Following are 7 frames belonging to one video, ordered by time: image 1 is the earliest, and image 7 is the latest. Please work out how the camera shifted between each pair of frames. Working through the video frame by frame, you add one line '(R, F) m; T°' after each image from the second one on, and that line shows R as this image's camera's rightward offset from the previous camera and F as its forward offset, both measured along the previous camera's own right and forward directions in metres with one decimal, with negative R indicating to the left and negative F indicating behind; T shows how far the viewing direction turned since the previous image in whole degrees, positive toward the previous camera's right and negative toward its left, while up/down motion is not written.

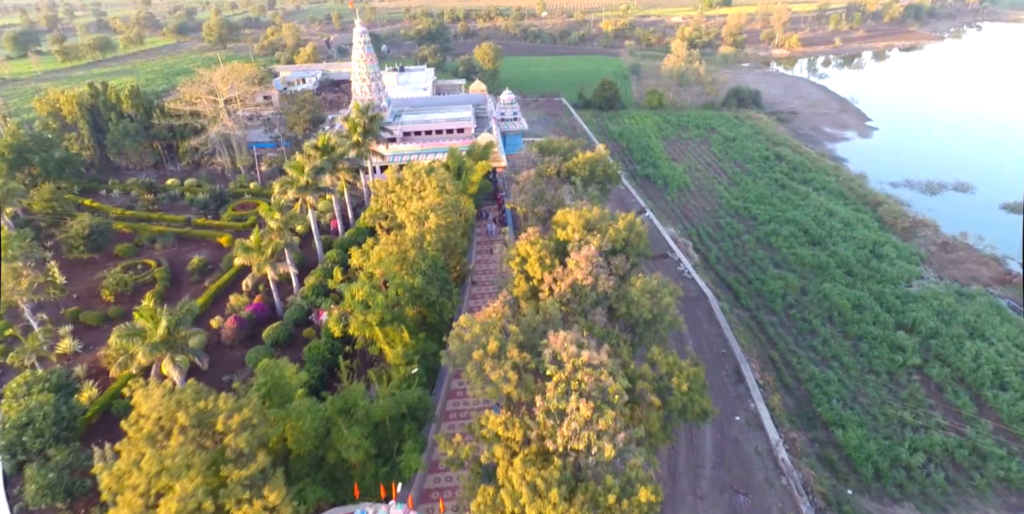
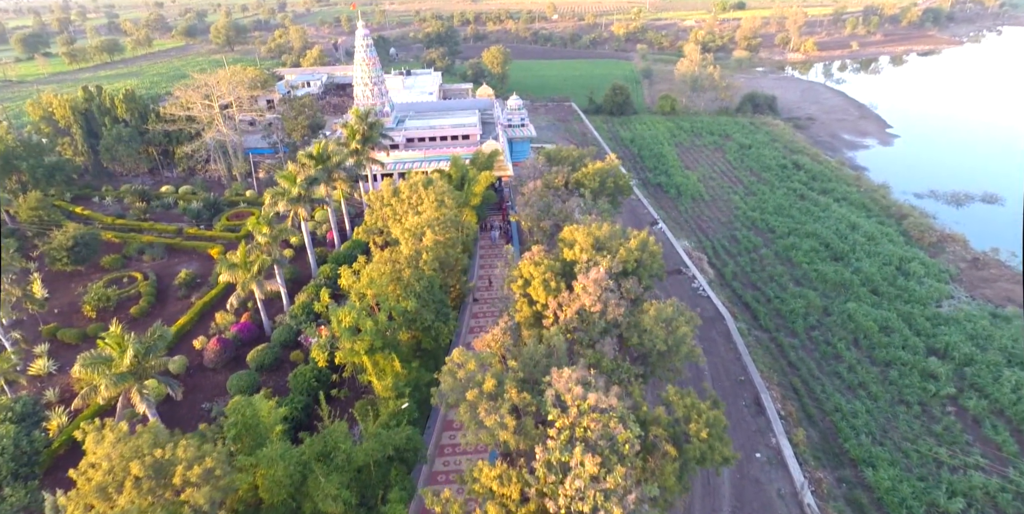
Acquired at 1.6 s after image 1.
(+0.3, +1.9) m; -1°
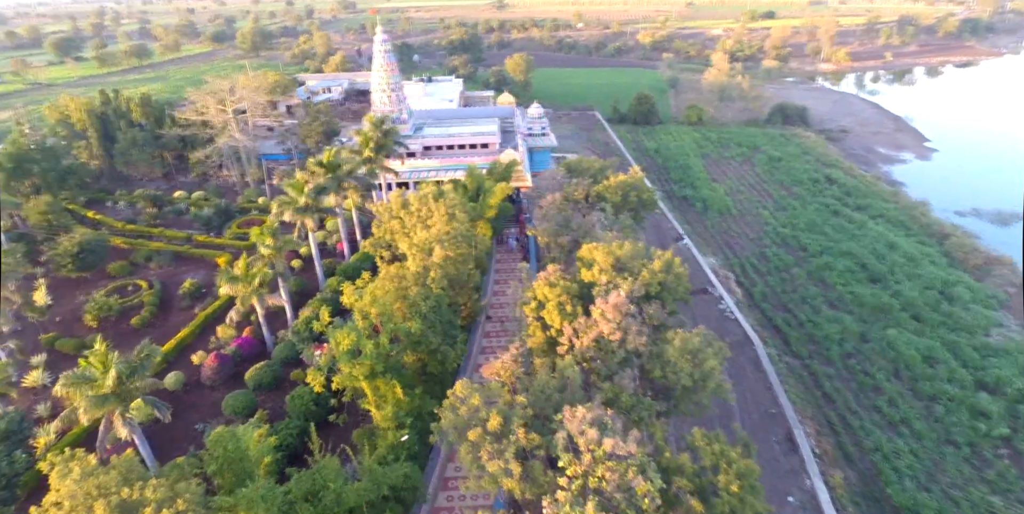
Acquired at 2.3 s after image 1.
(+0.3, +1.6) m; -2°
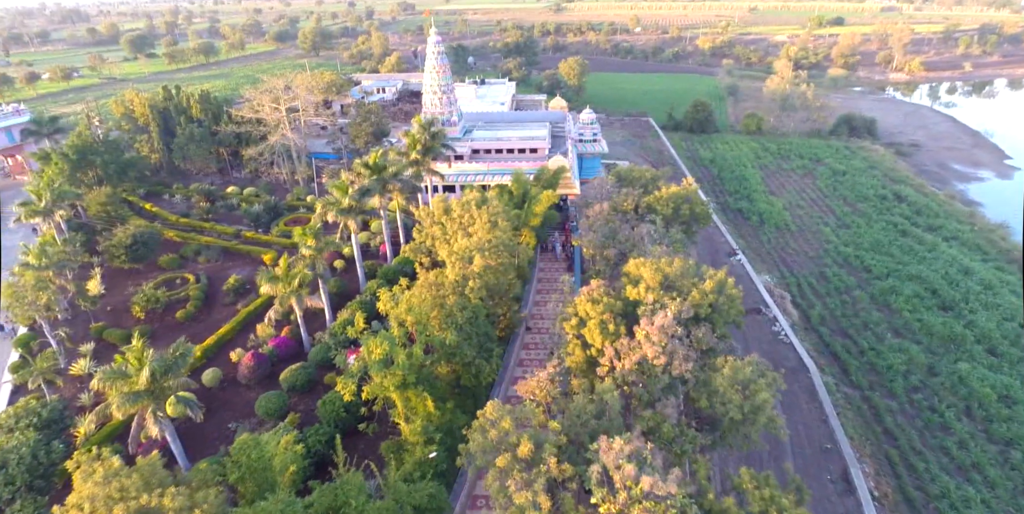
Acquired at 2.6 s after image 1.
(+0.2, +0.9) m; -4°
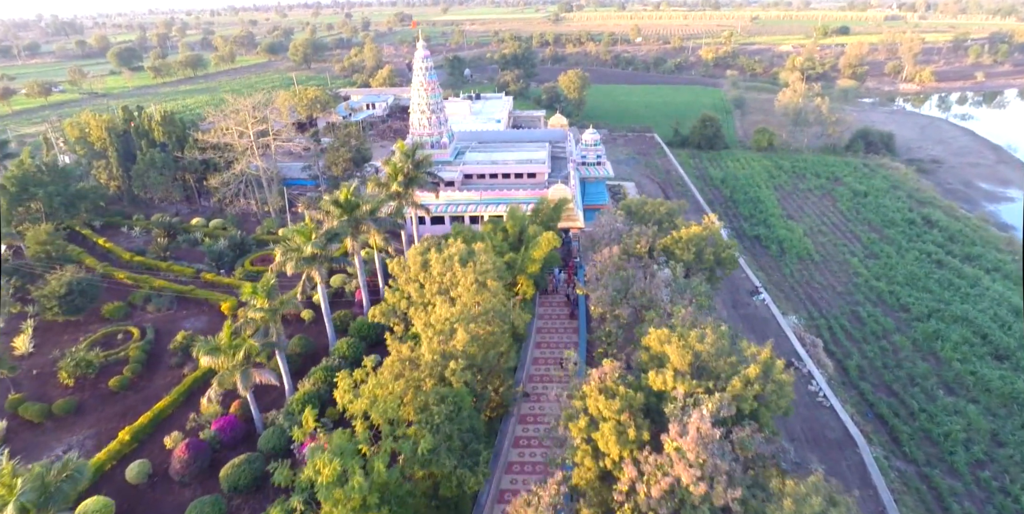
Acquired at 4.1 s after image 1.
(+0.2, +4.3) m; 0°
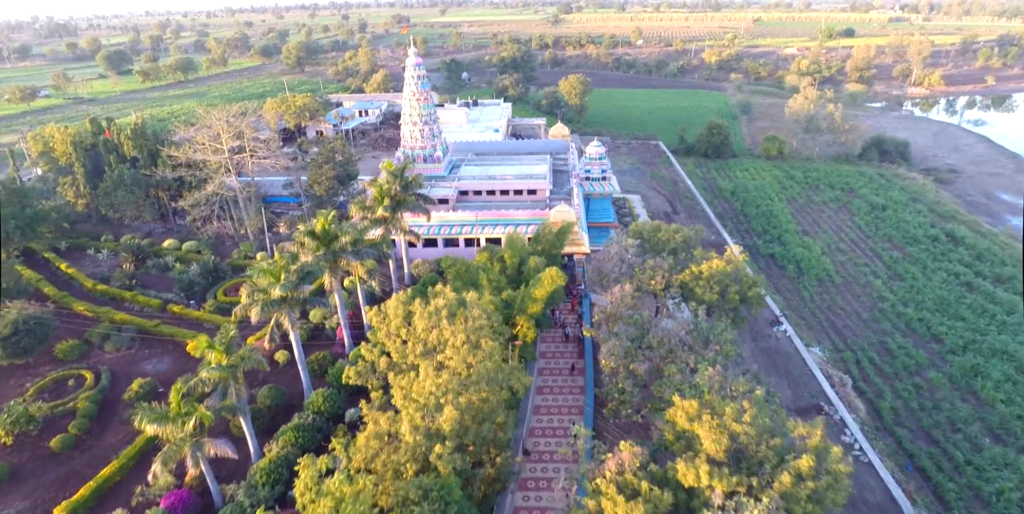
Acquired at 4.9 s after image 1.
(0.0, +3.0) m; 0°
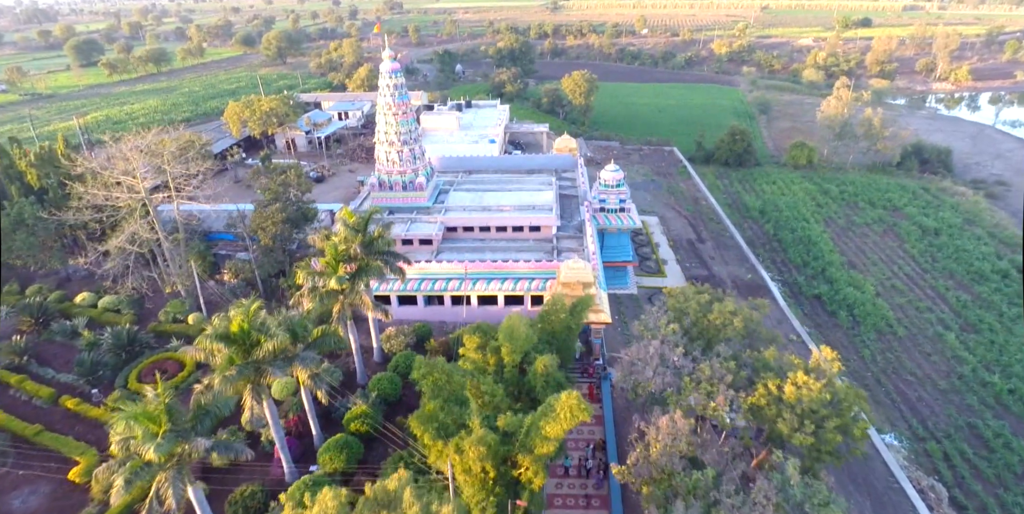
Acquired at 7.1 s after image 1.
(-0.1, +7.1) m; 0°
